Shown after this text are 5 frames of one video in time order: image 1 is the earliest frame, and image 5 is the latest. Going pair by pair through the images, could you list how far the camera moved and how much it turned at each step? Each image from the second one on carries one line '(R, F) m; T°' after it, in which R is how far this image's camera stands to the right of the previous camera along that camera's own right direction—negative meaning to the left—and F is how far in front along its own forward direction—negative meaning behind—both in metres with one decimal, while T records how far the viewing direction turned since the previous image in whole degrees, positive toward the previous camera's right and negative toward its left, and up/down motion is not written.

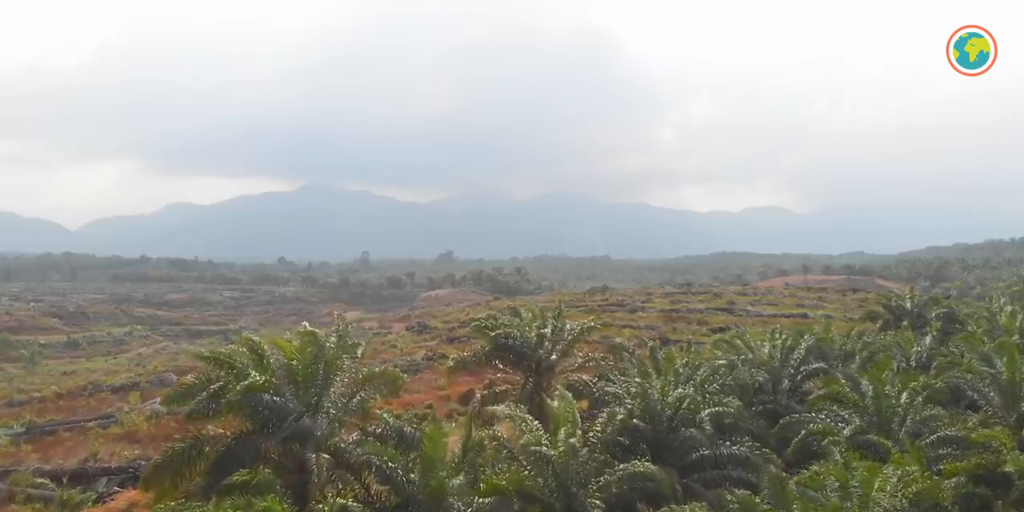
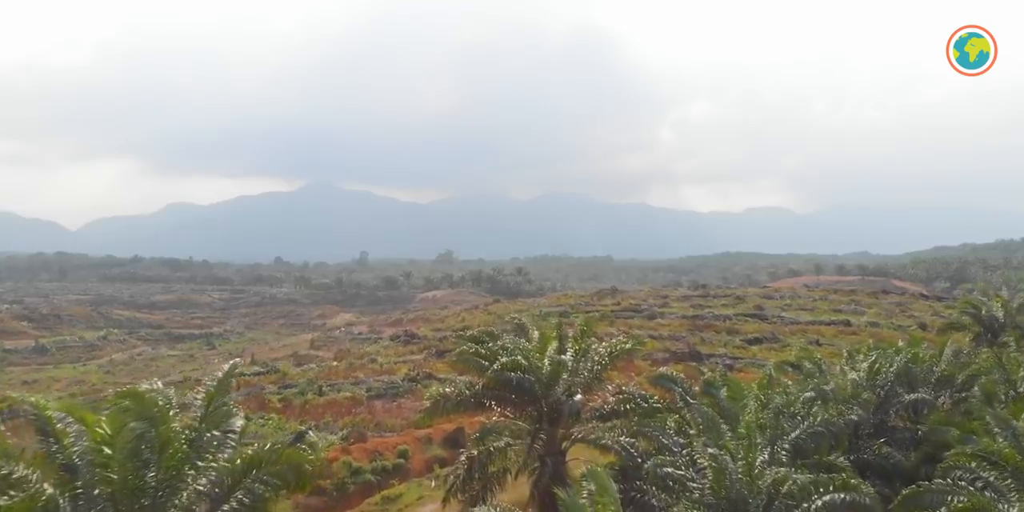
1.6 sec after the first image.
(0.0, +4.7) m; 0°
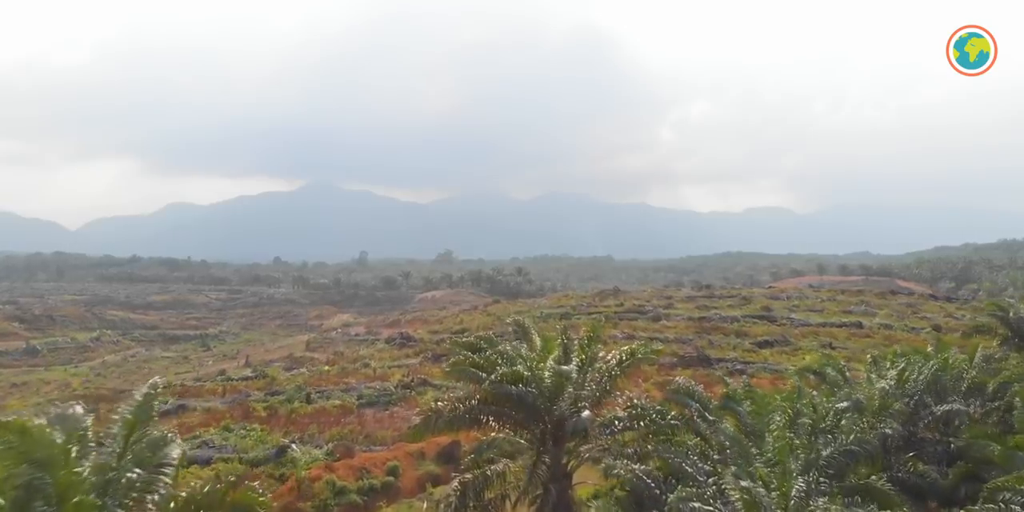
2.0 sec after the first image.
(0.0, +1.2) m; 0°
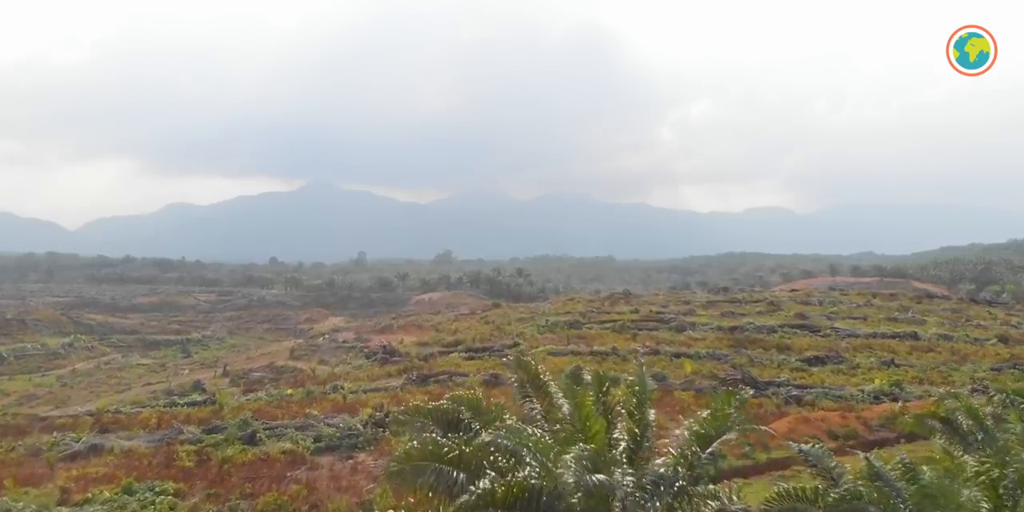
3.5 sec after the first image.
(-0.1, +4.3) m; 0°
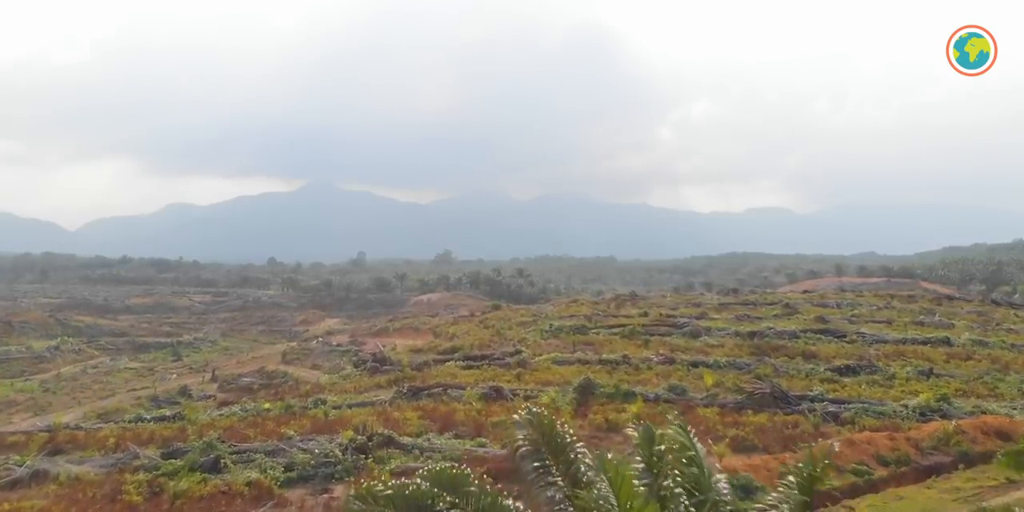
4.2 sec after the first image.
(0.0, +2.0) m; 0°
